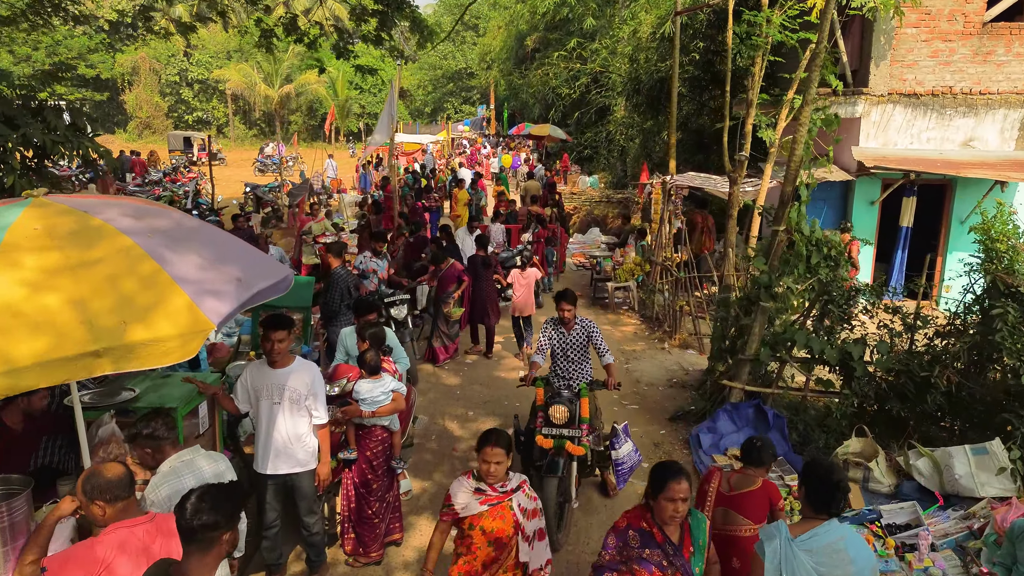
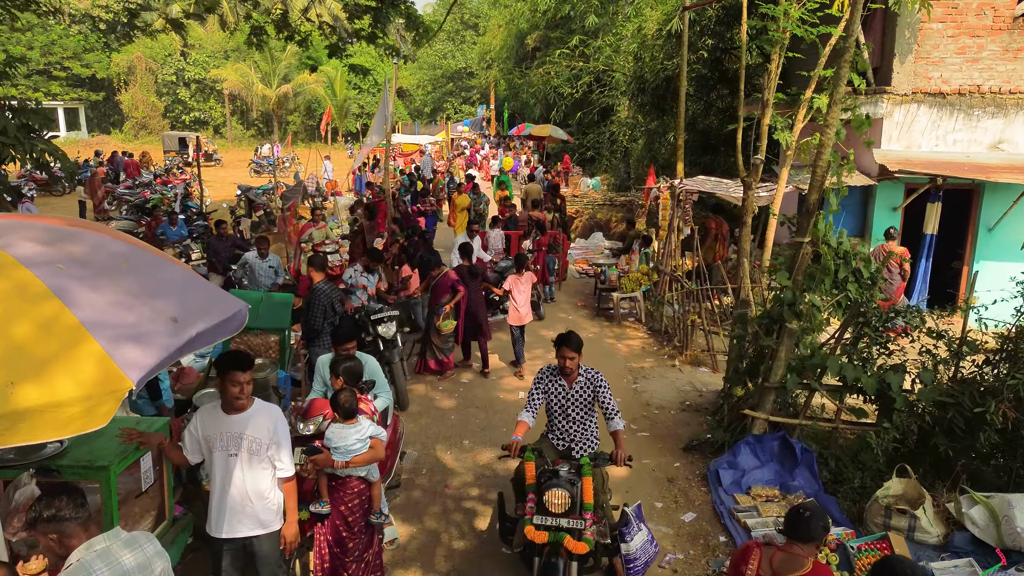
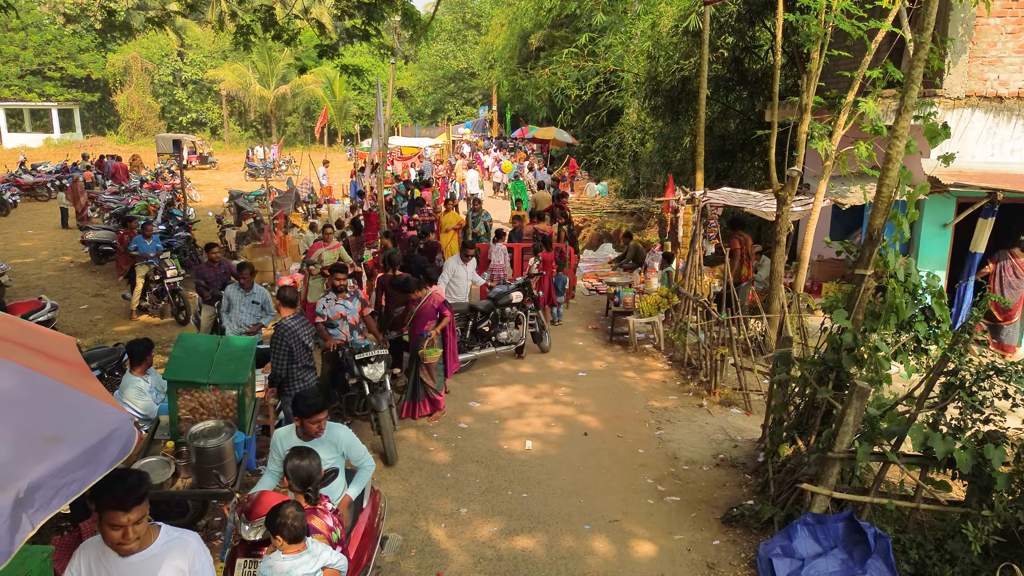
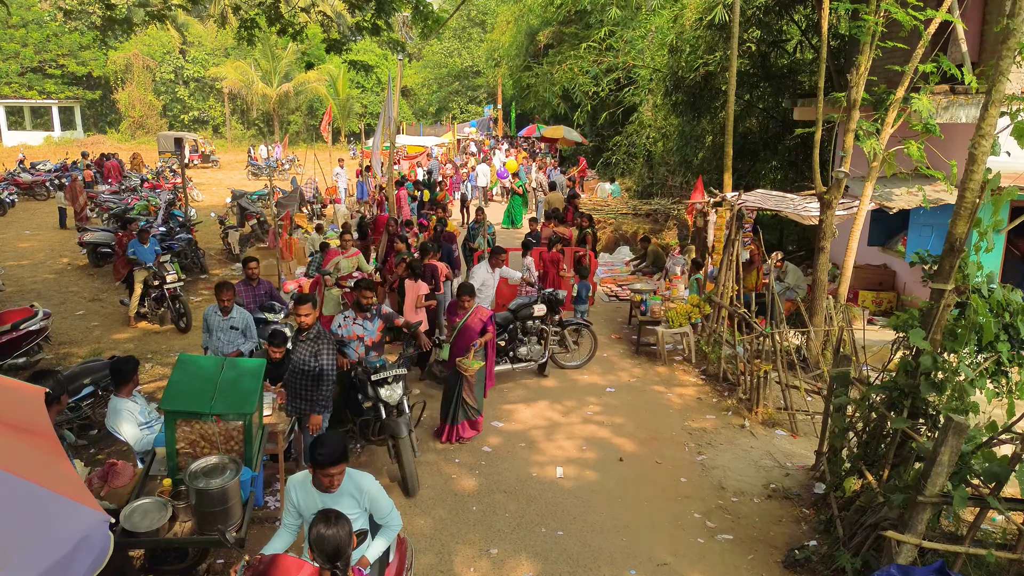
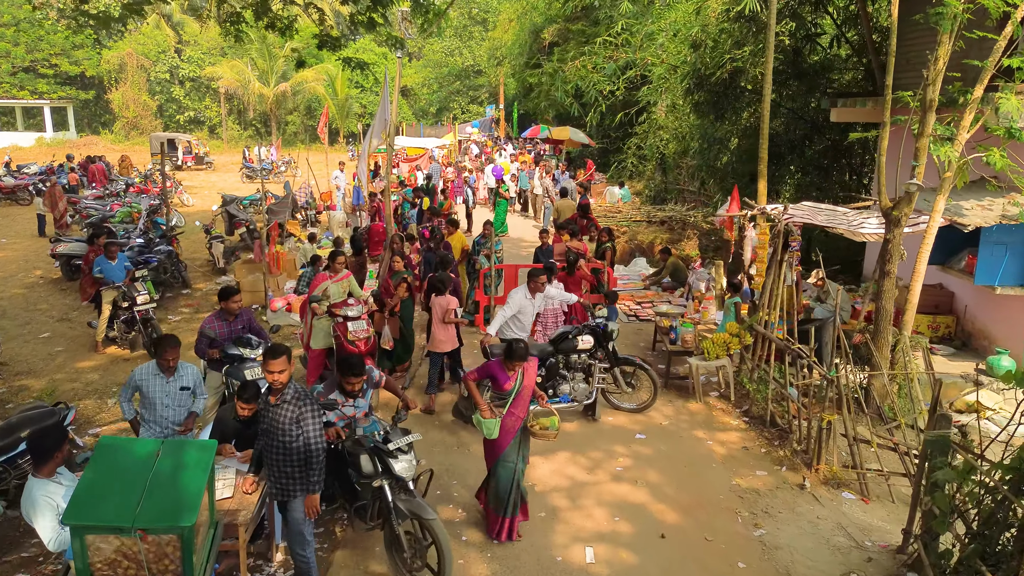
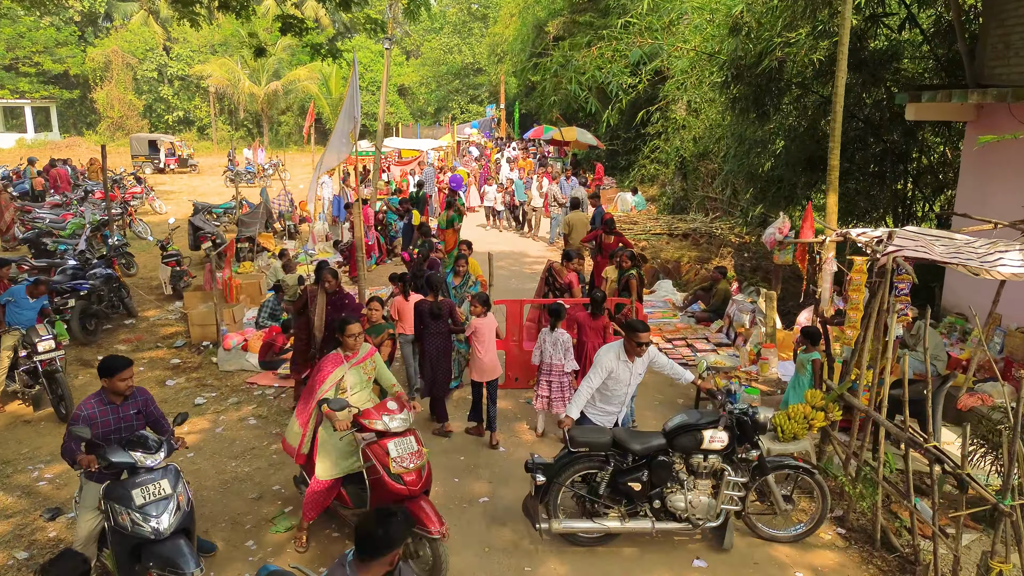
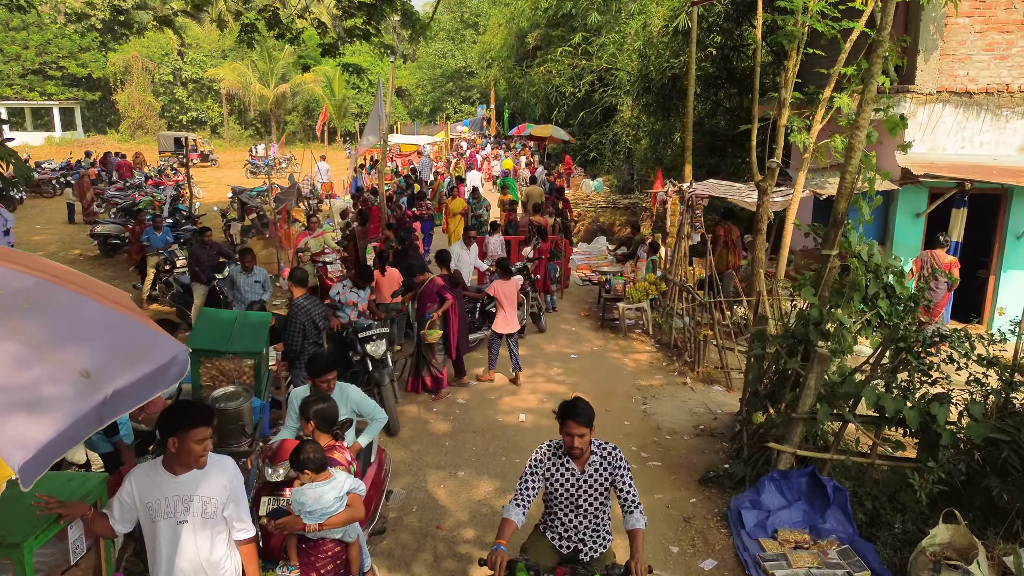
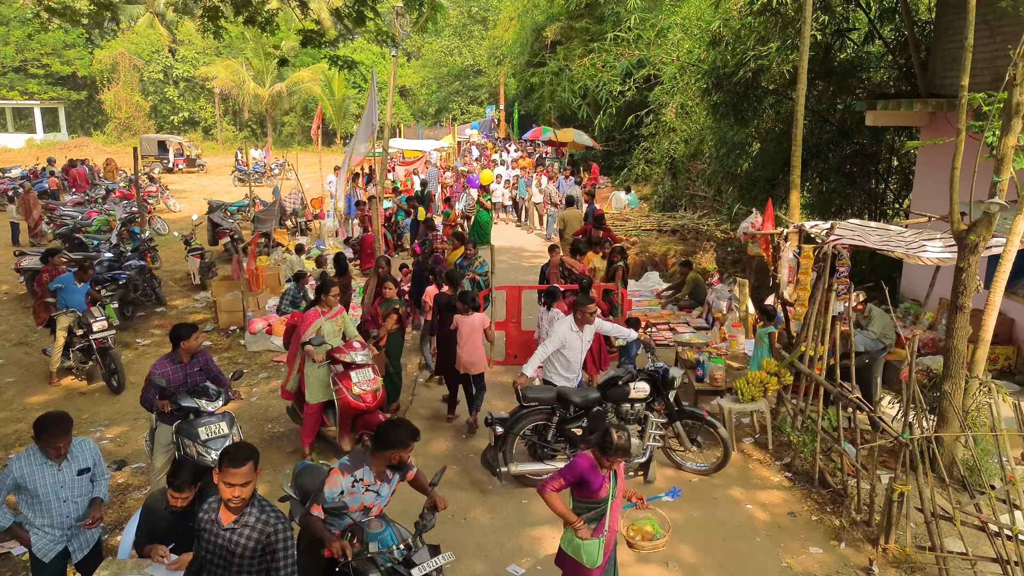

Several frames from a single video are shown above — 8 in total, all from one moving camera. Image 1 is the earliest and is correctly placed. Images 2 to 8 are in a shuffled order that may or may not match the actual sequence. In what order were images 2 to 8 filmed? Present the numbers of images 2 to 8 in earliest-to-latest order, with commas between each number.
2, 7, 3, 4, 5, 8, 6
